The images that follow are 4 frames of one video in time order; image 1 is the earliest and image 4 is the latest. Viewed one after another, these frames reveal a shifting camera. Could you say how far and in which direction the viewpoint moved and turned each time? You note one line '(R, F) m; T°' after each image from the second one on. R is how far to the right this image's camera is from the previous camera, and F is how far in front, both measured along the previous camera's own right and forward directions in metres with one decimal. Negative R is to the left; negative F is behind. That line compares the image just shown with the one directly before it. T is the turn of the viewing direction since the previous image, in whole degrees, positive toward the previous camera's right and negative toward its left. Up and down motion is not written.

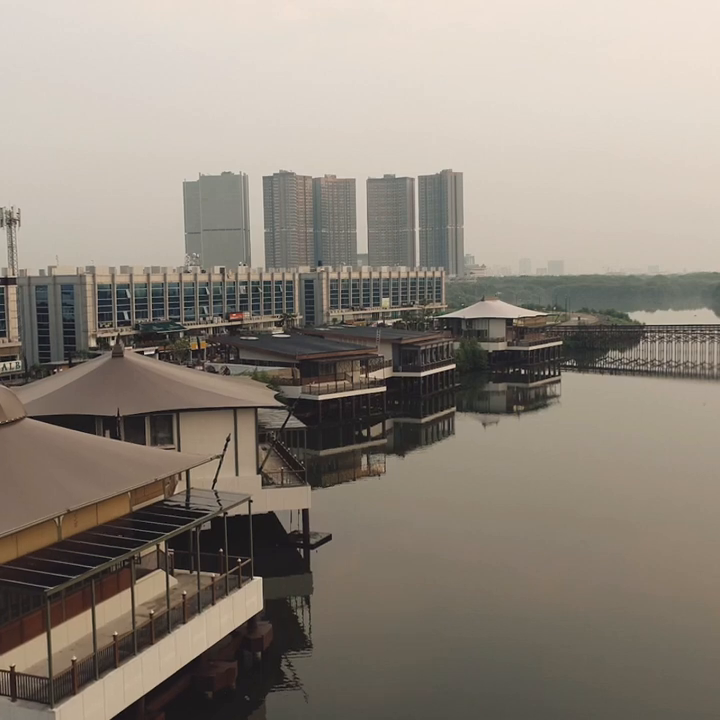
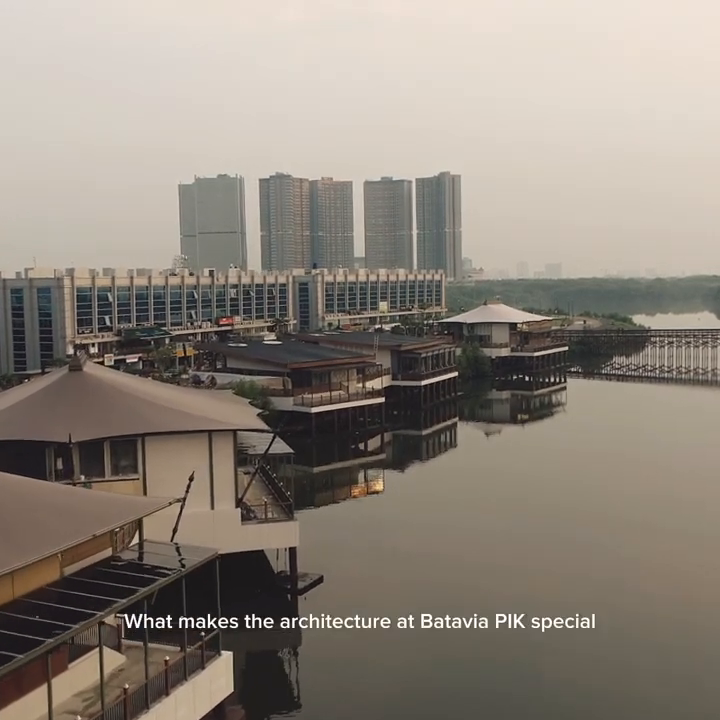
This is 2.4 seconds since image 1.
(0.0, +2.5) m; 0°
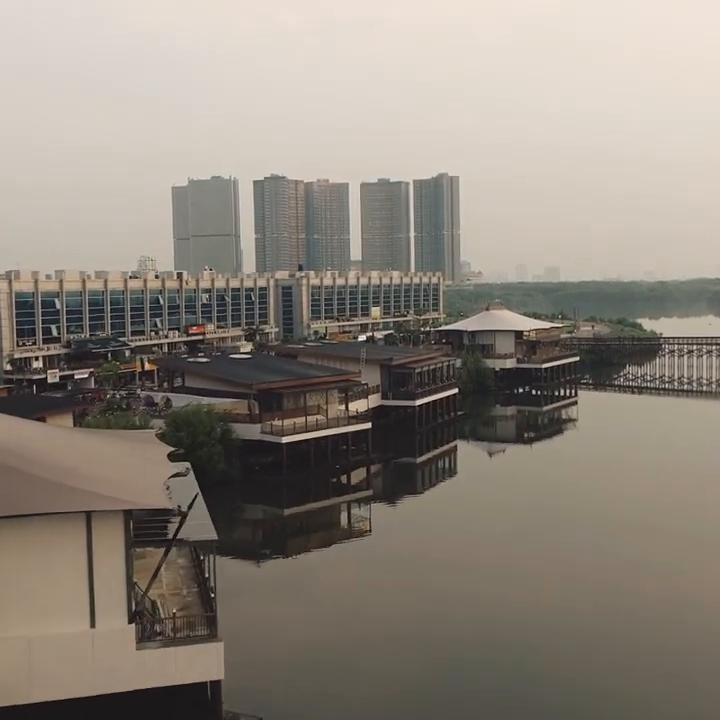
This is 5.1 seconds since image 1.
(+0.5, +5.2) m; 0°
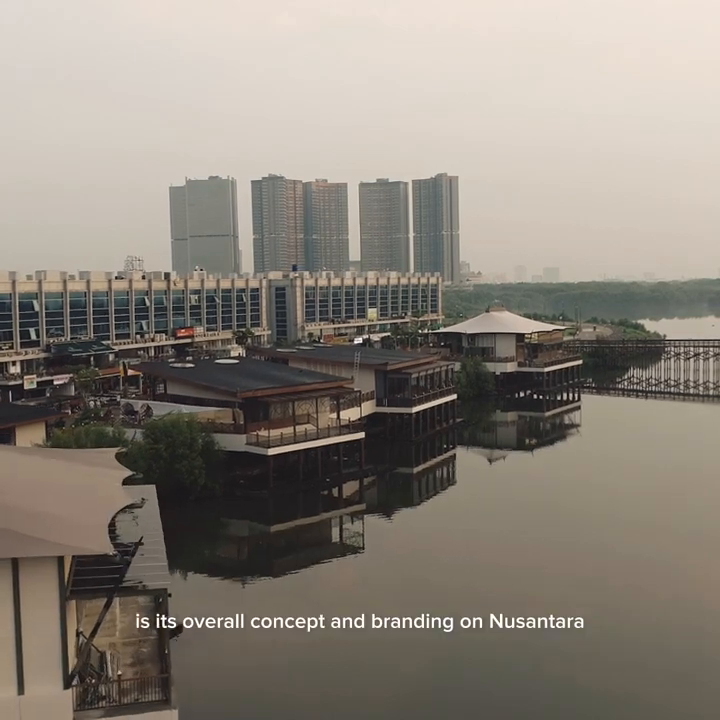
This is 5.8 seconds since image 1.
(+0.2, +1.6) m; 0°
